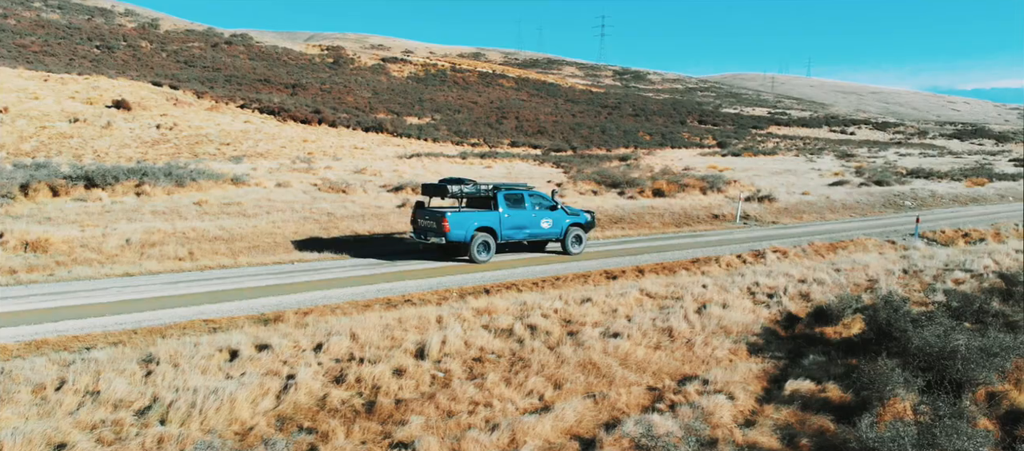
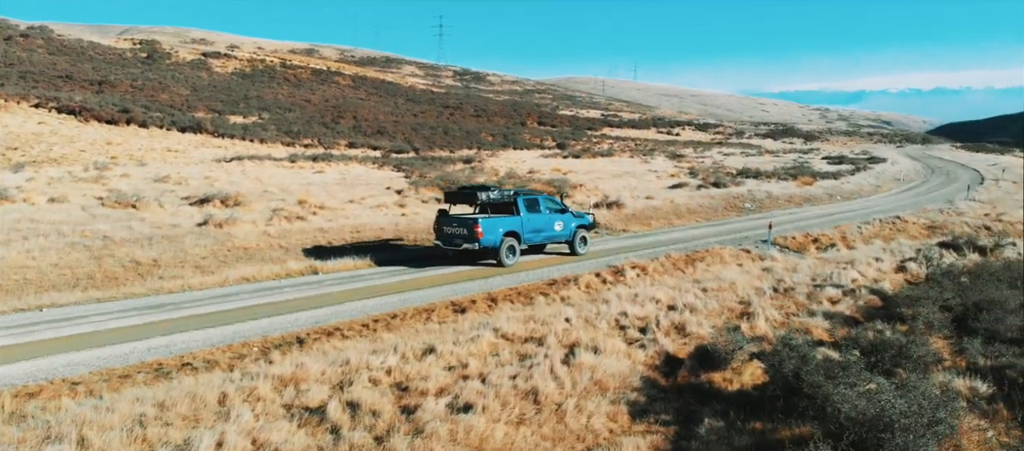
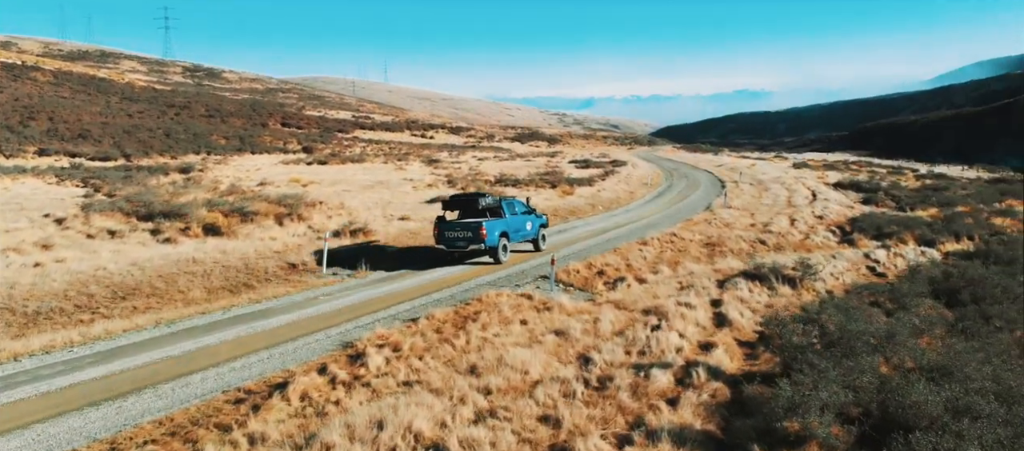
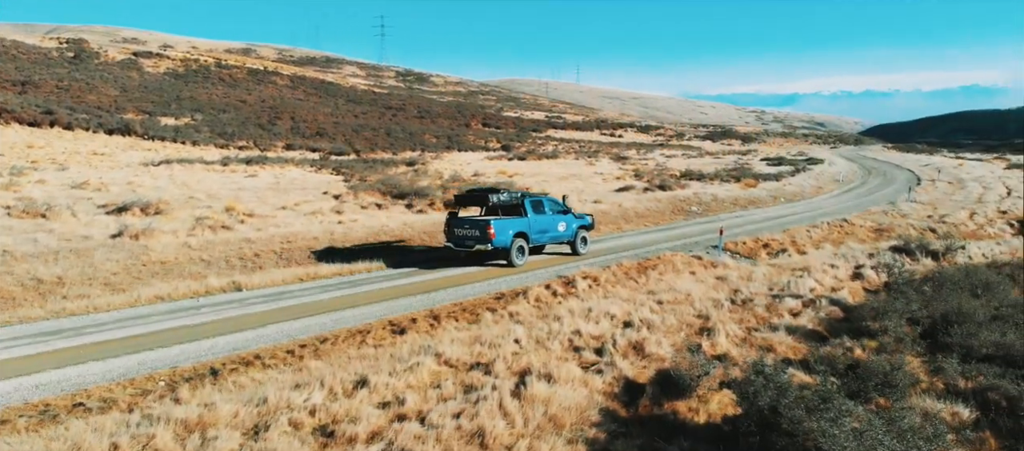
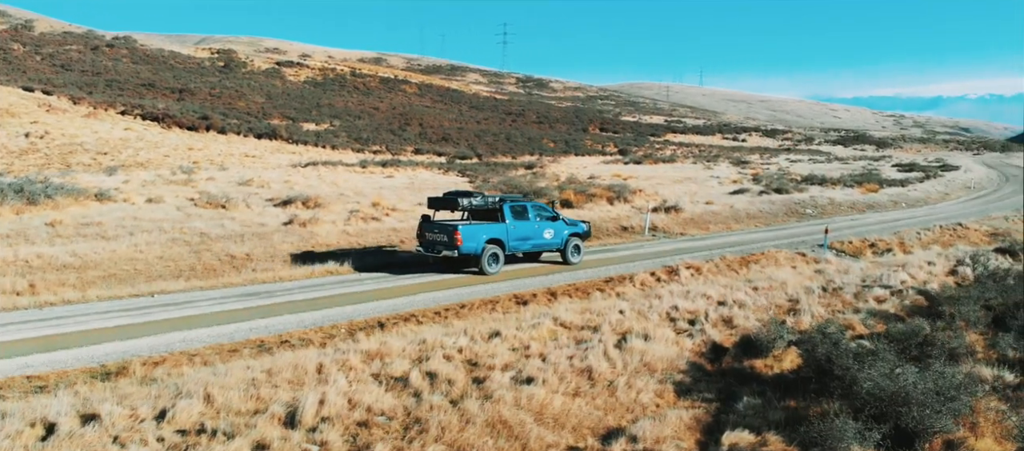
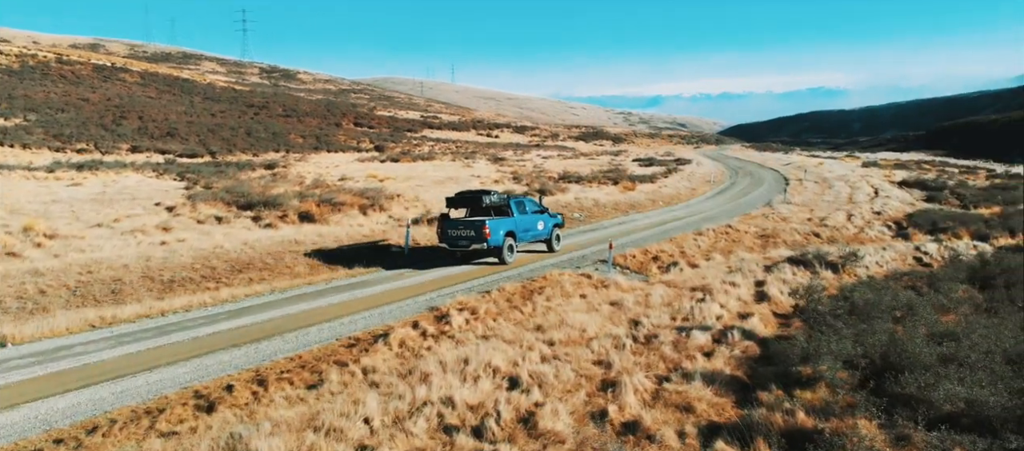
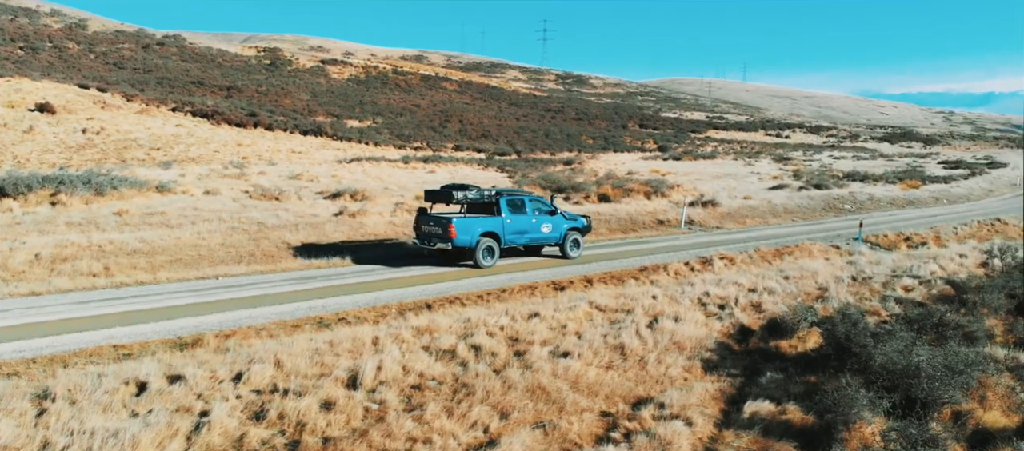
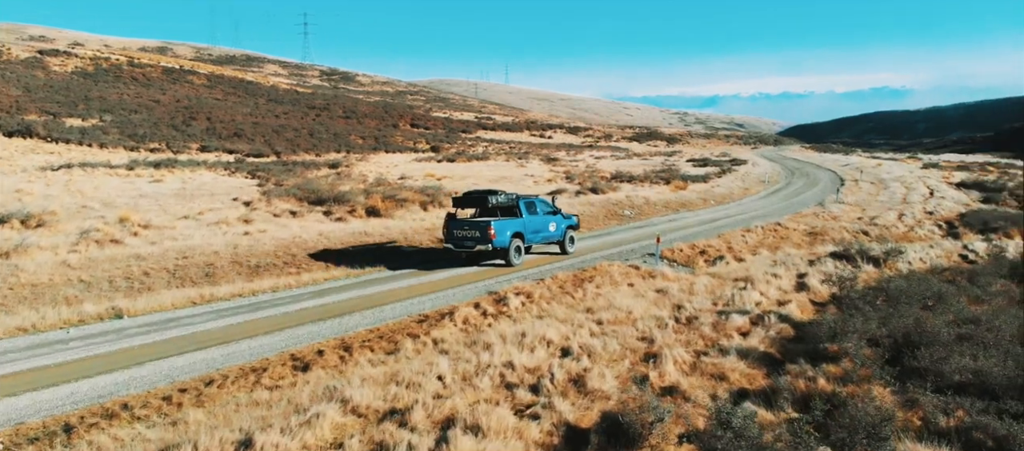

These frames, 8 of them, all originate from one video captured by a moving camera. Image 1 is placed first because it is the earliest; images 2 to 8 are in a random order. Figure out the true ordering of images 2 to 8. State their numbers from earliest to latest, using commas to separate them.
7, 5, 2, 4, 8, 6, 3
